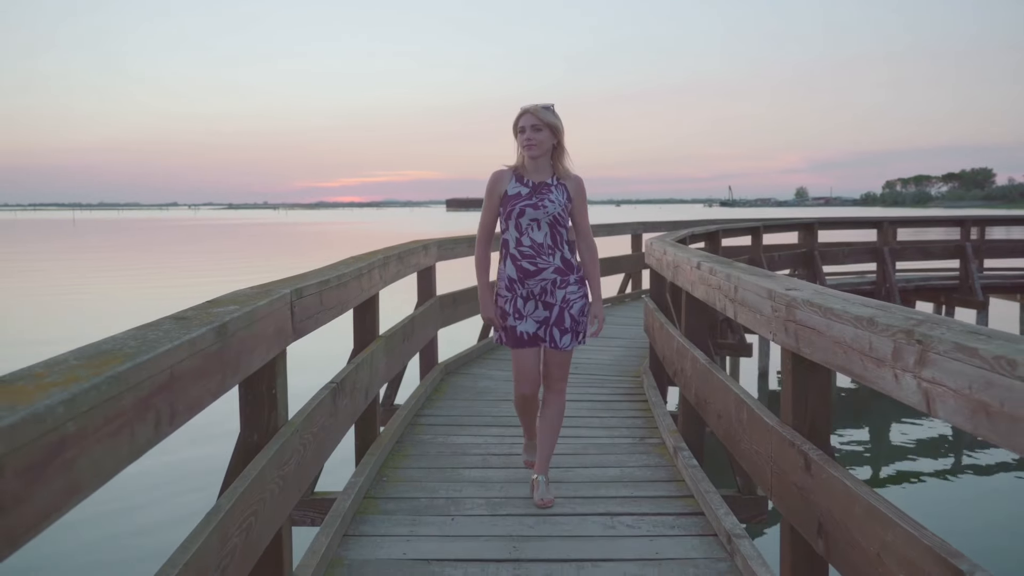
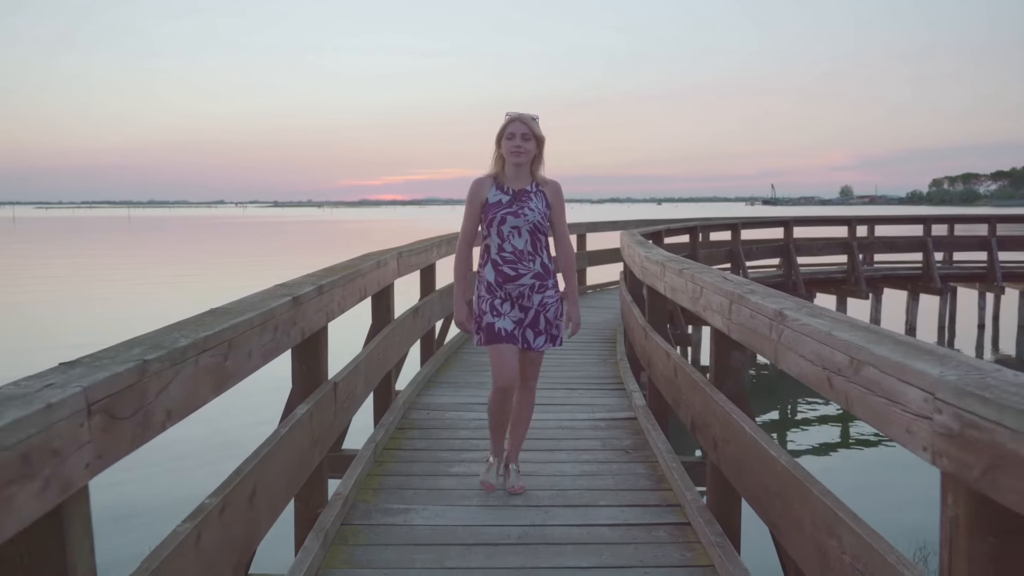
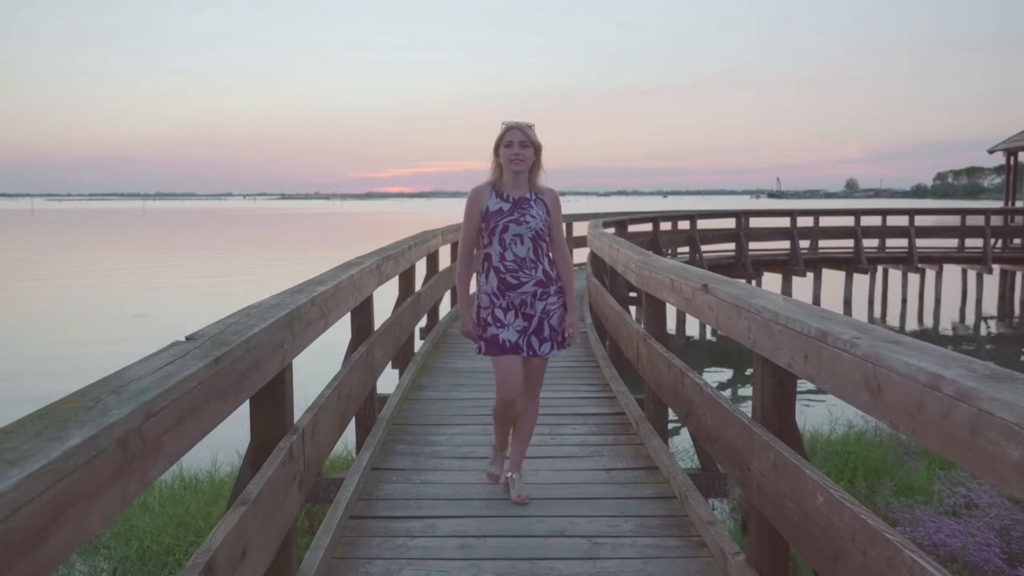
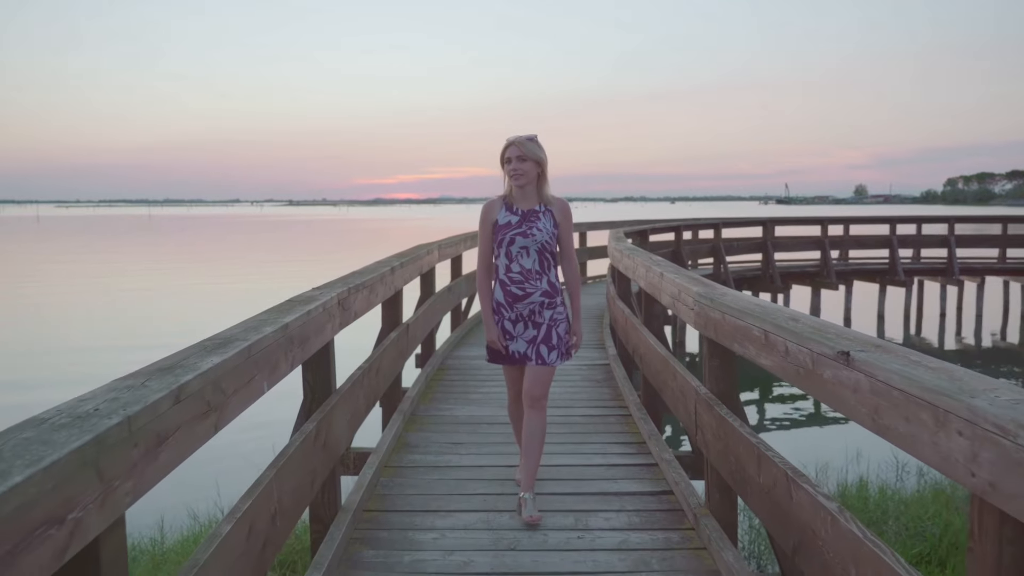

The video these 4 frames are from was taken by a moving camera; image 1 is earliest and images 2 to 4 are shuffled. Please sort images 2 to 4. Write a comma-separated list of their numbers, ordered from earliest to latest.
2, 4, 3
